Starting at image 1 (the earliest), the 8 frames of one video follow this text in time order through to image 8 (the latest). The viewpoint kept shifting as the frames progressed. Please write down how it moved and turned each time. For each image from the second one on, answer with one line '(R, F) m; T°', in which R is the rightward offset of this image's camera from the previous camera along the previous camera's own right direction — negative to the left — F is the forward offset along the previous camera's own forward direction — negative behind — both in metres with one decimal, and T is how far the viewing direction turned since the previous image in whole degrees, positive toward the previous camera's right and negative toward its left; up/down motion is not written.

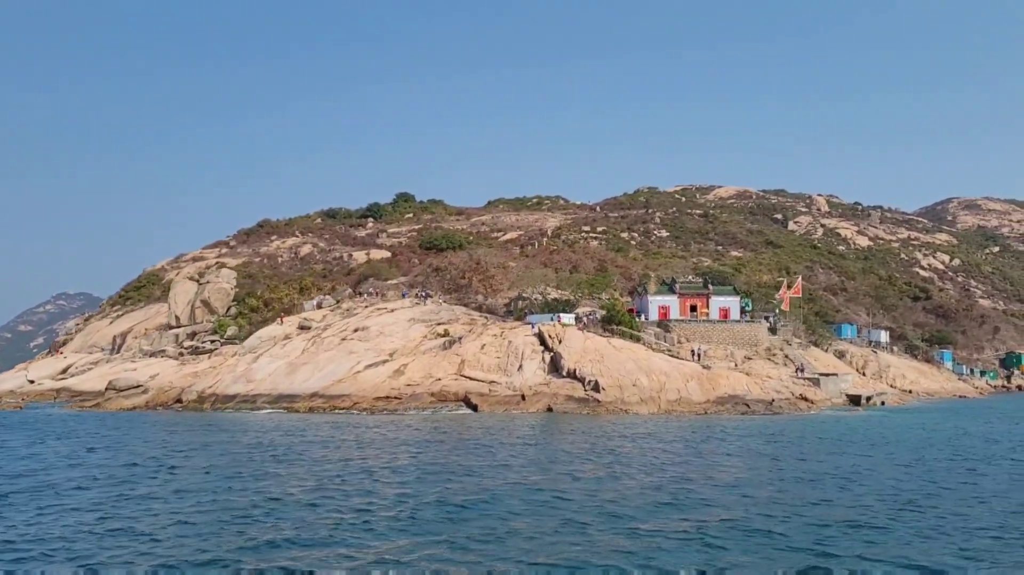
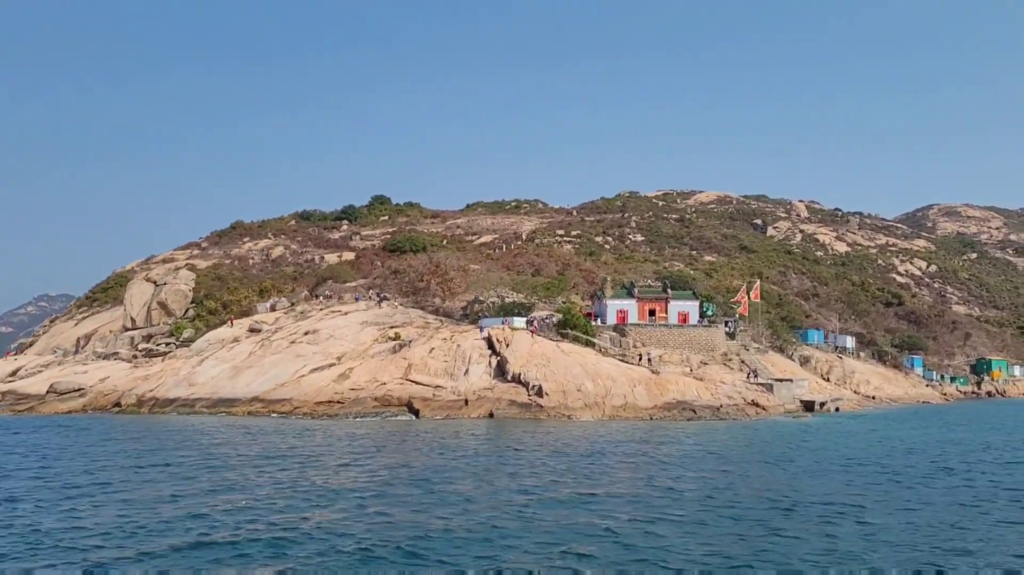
(+2.2, +0.7) m; +1°
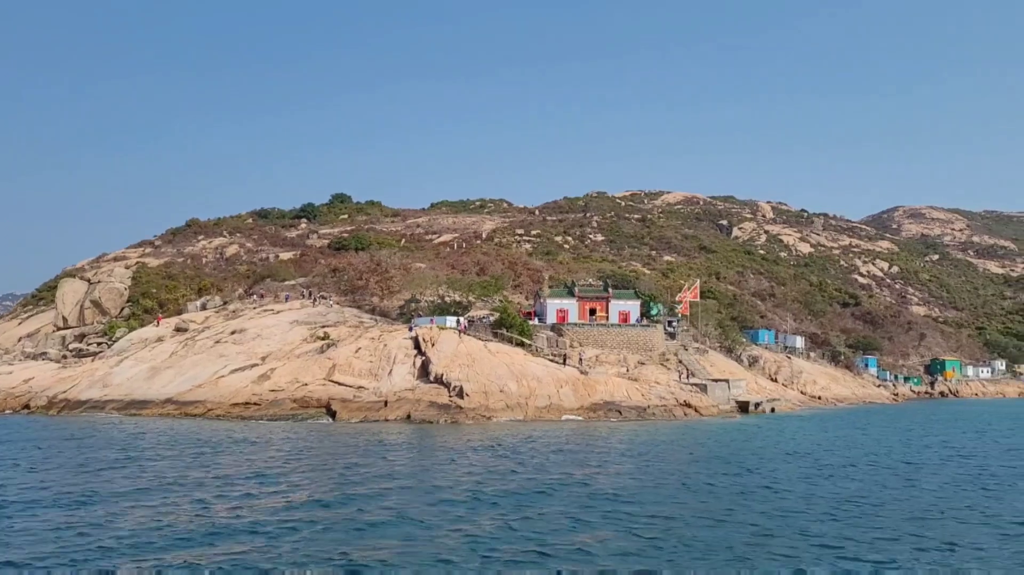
(+2.7, +1.1) m; +2°
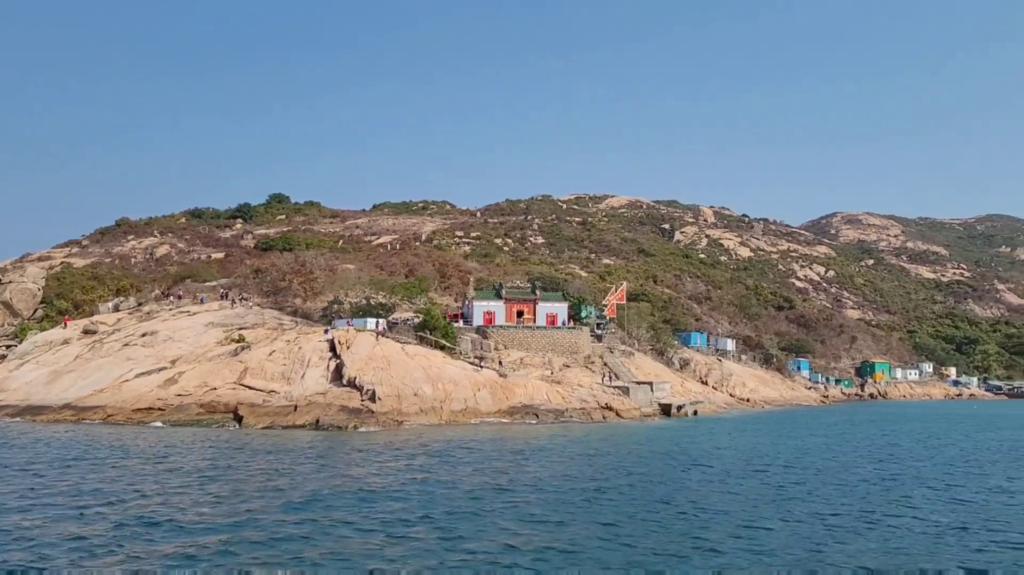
(+1.7, +0.8) m; +3°
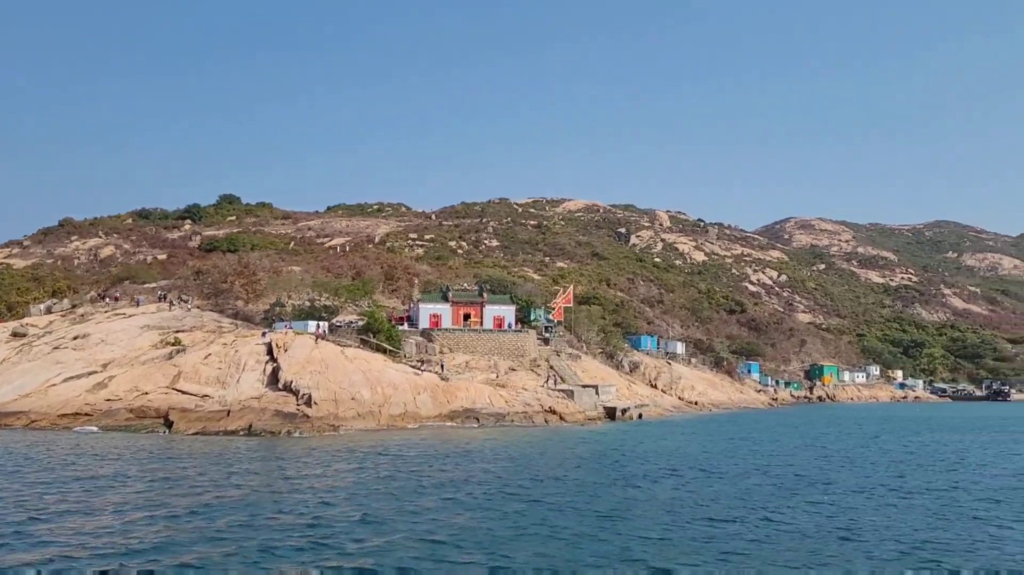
(+0.9, +0.5) m; +3°
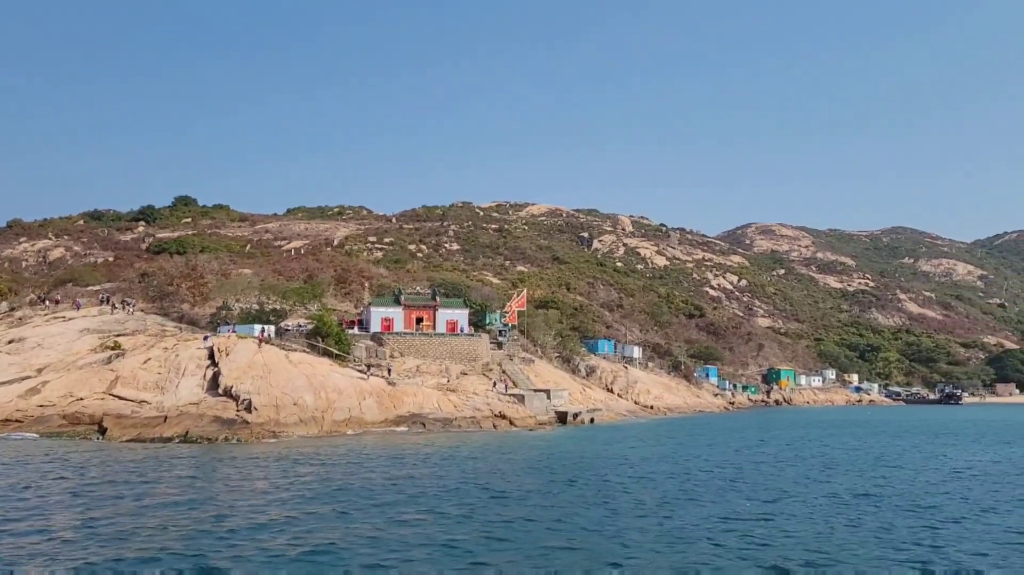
(+0.9, +0.5) m; +2°
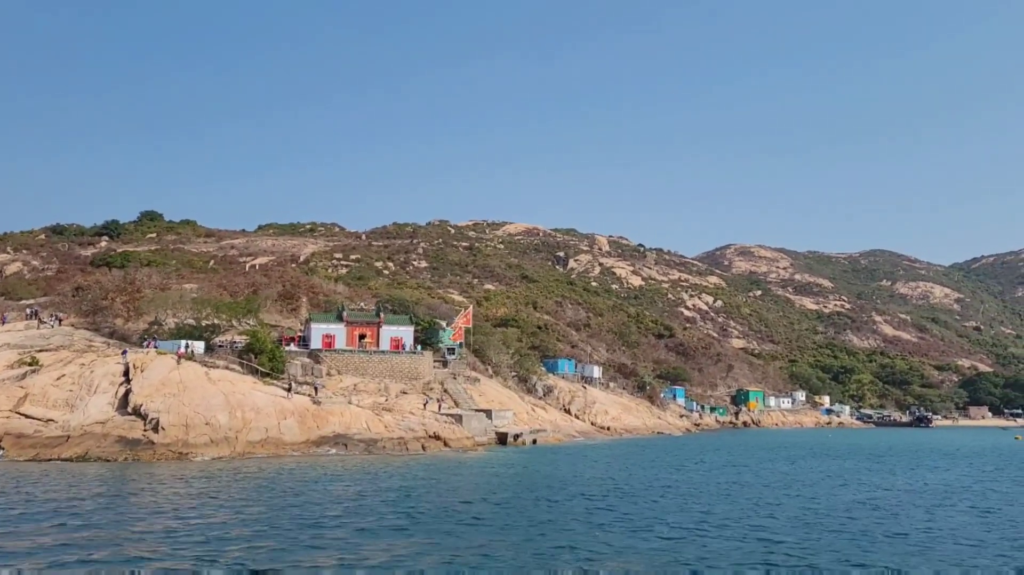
(+2.6, +1.6) m; +1°
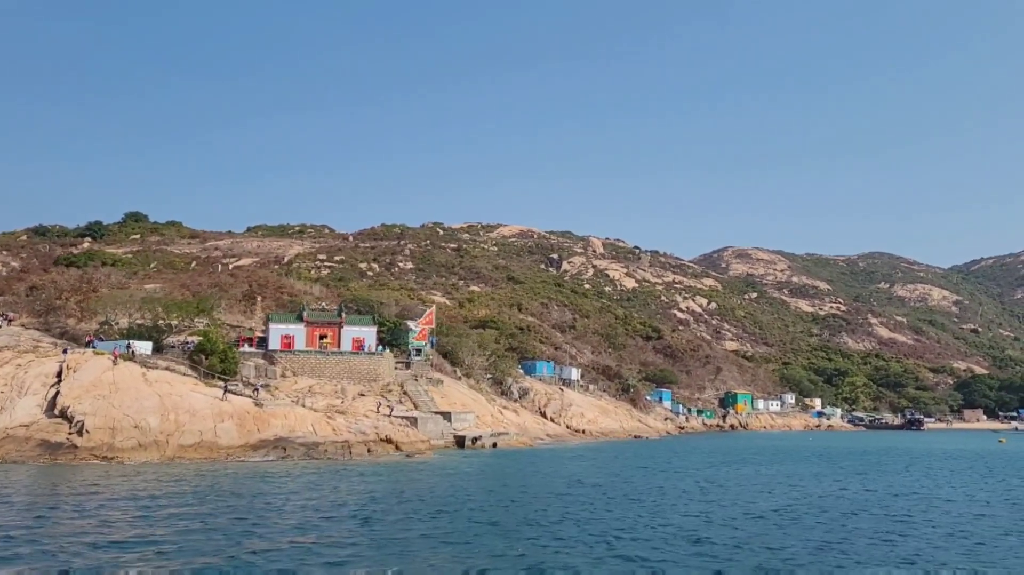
(+2.4, +1.7) m; 0°
